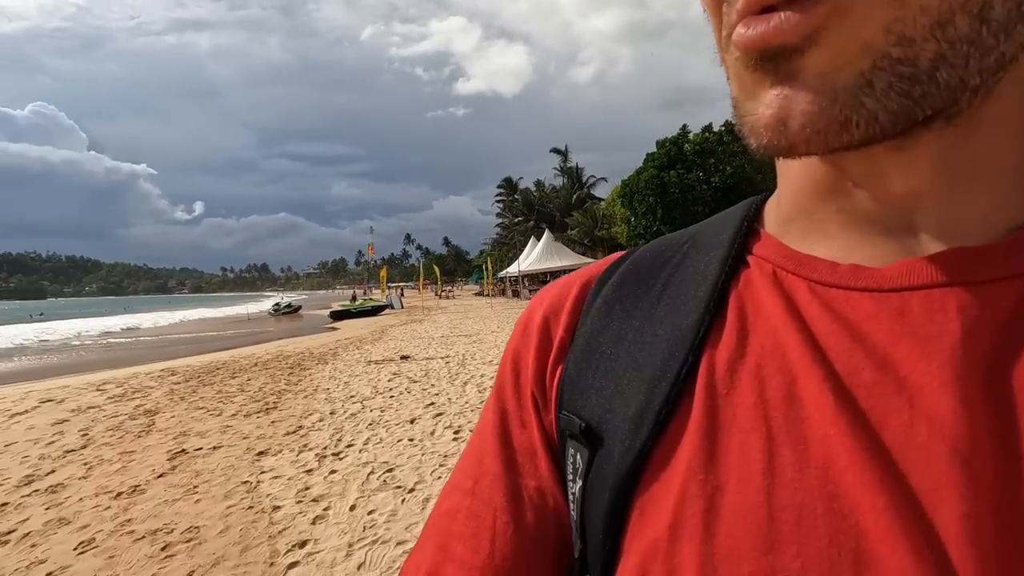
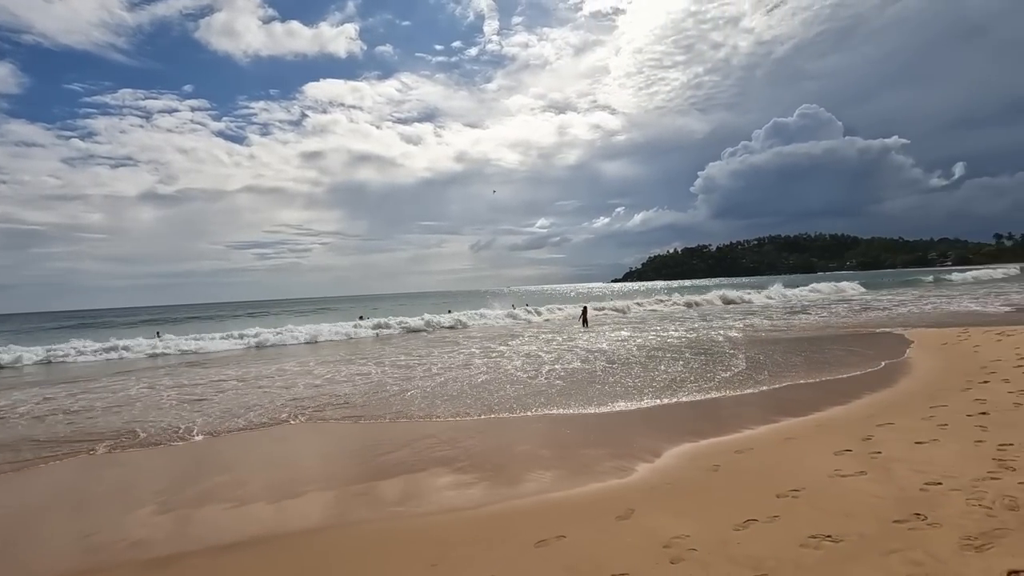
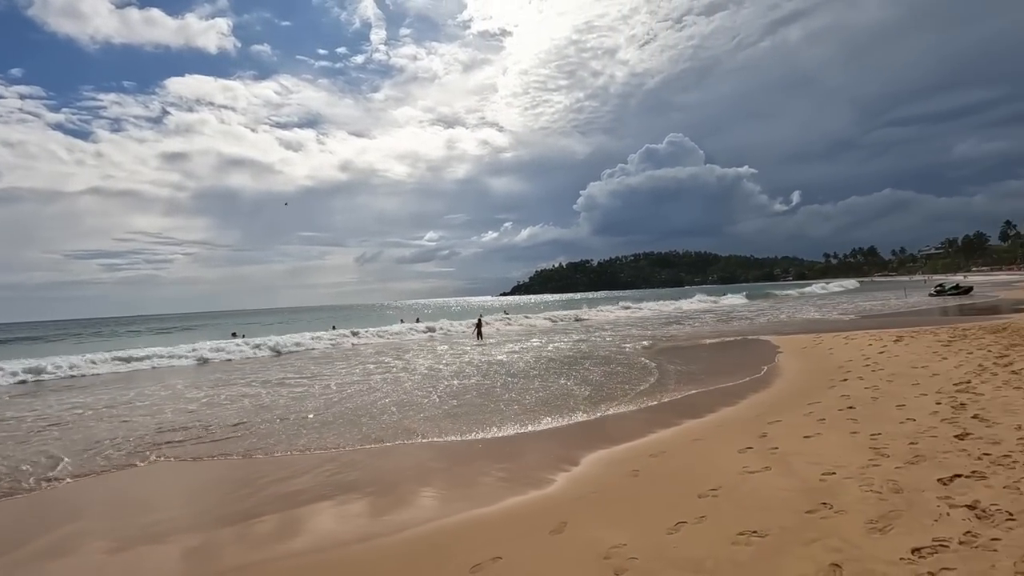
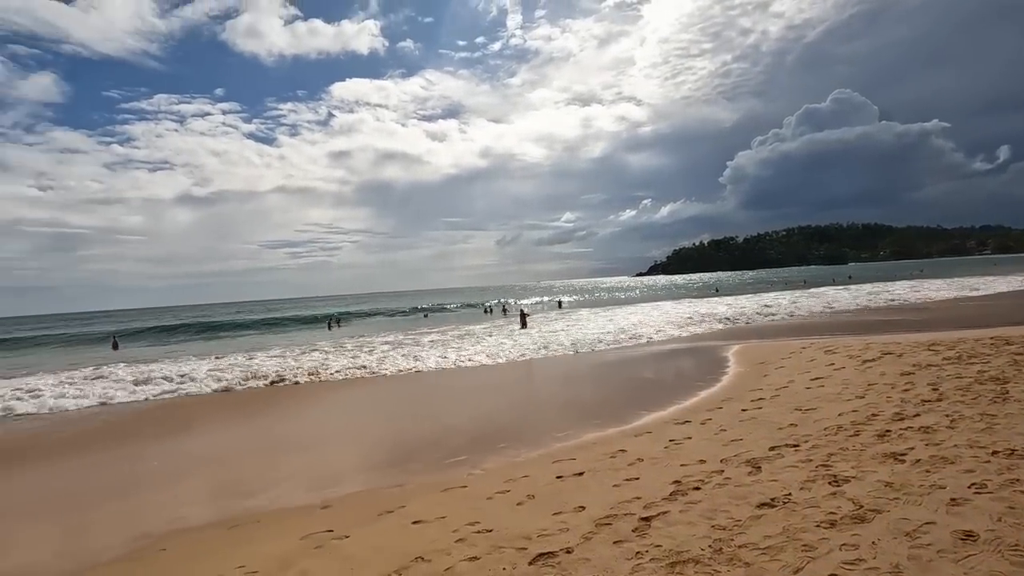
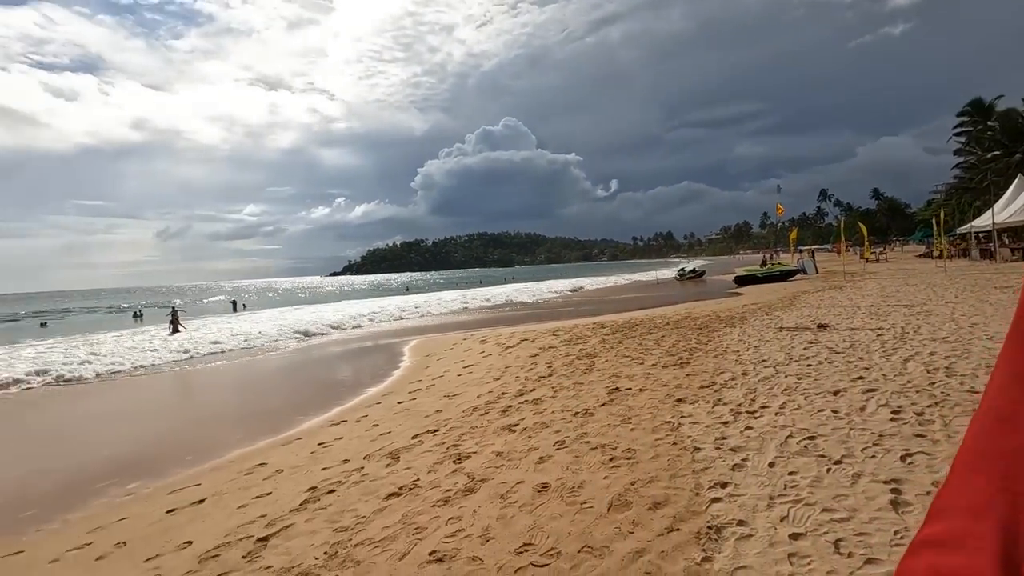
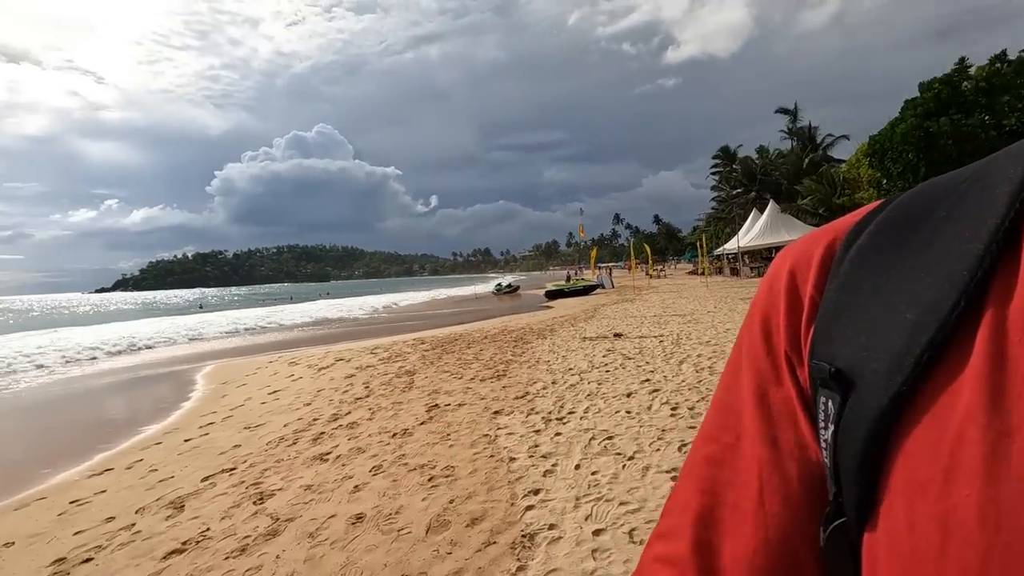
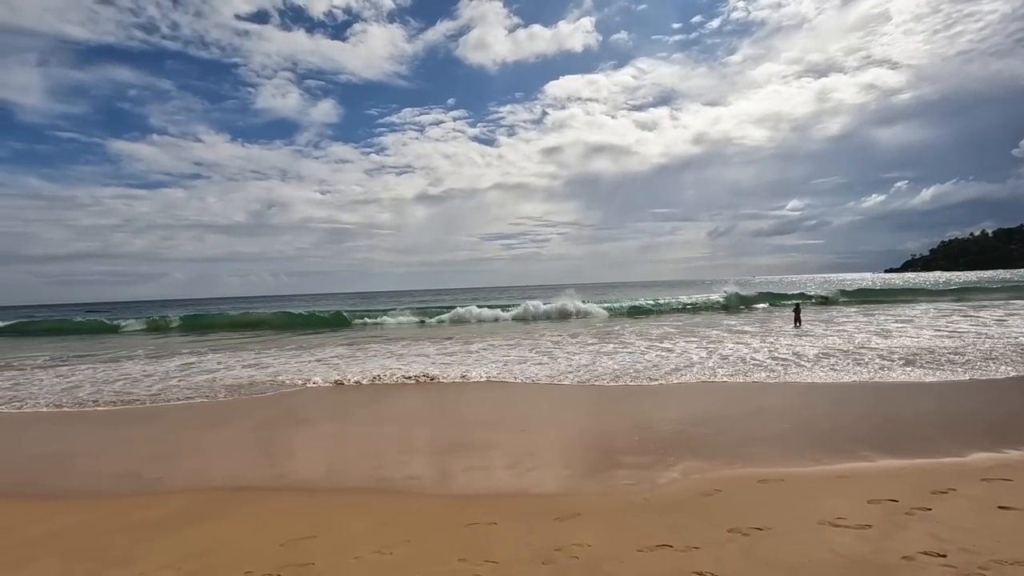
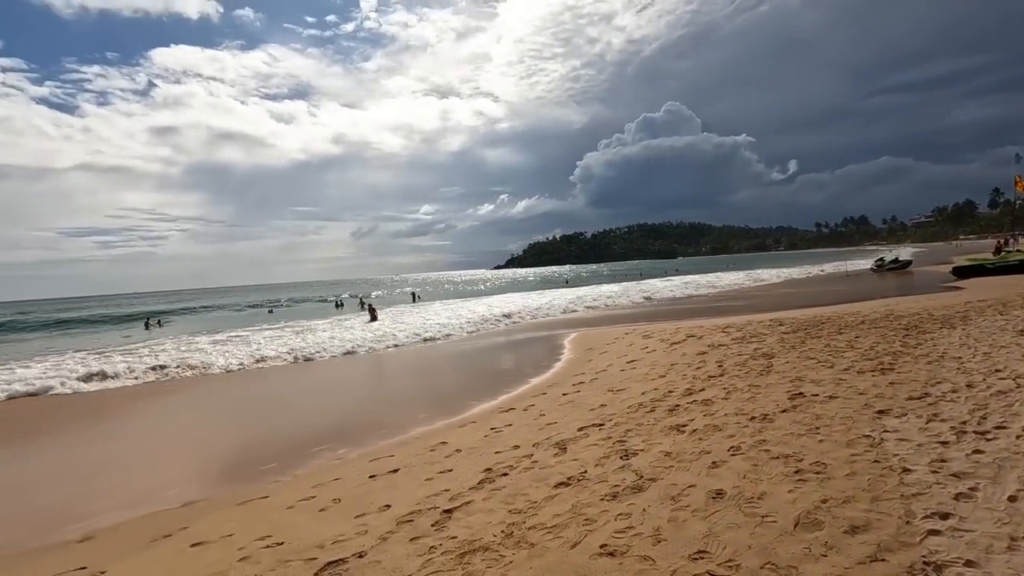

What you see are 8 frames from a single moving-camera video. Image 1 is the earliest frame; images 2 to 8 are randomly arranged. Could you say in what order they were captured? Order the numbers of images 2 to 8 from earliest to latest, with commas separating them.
6, 5, 8, 4, 7, 2, 3
